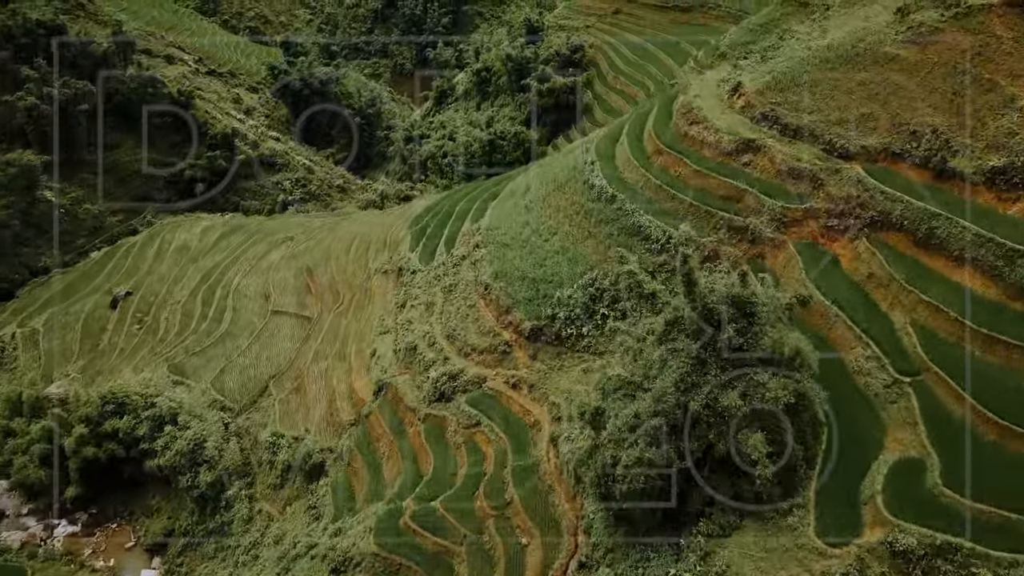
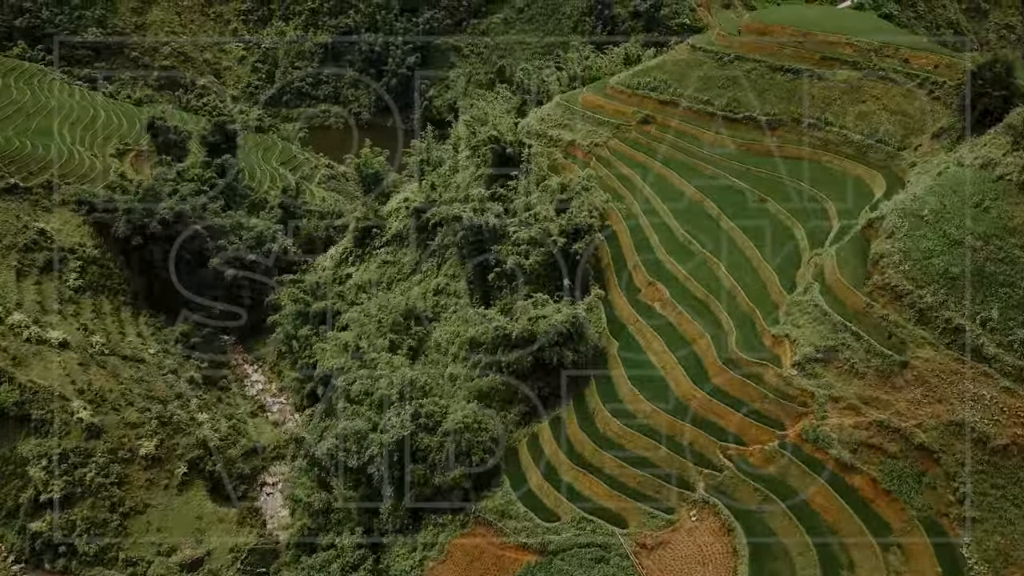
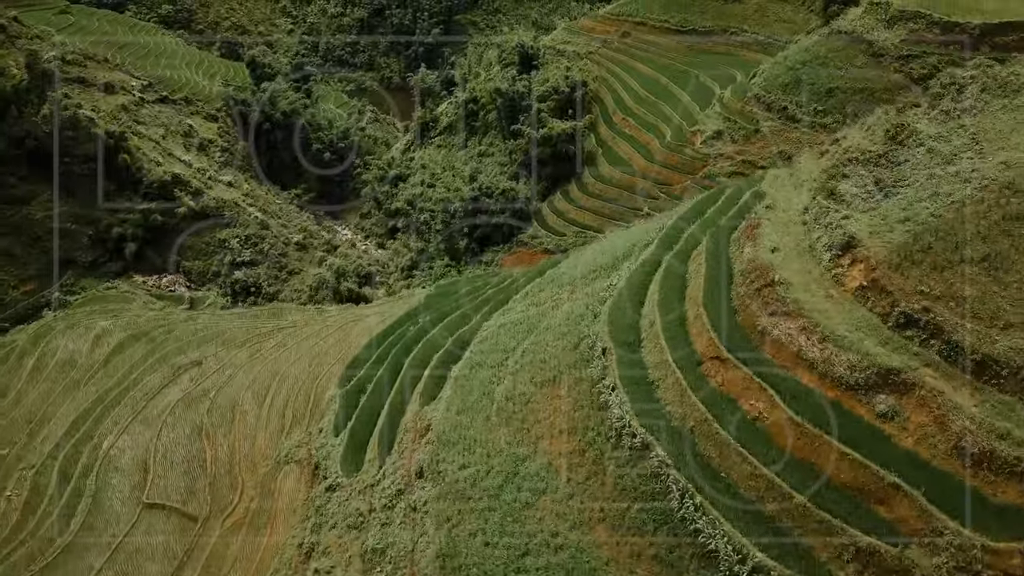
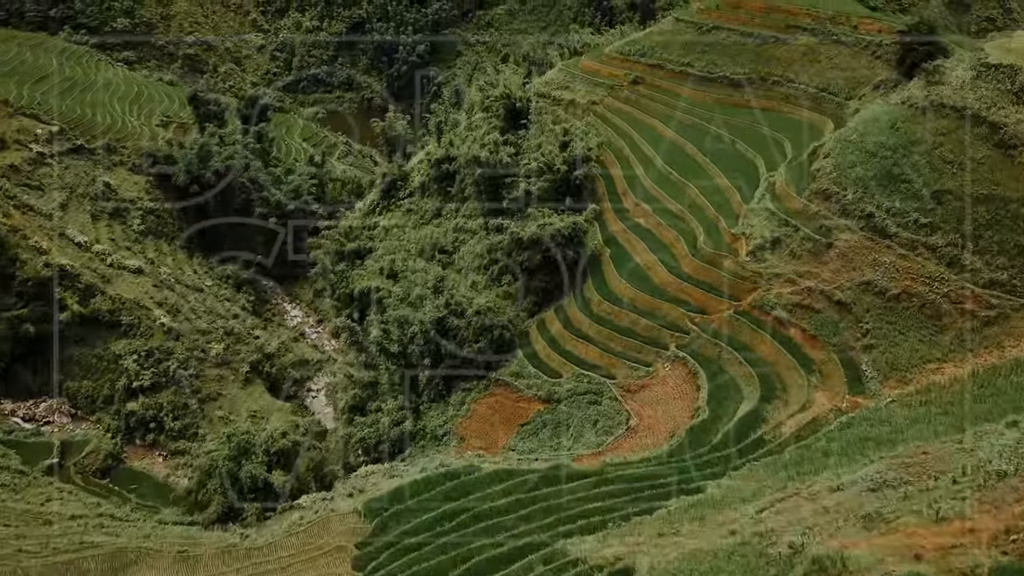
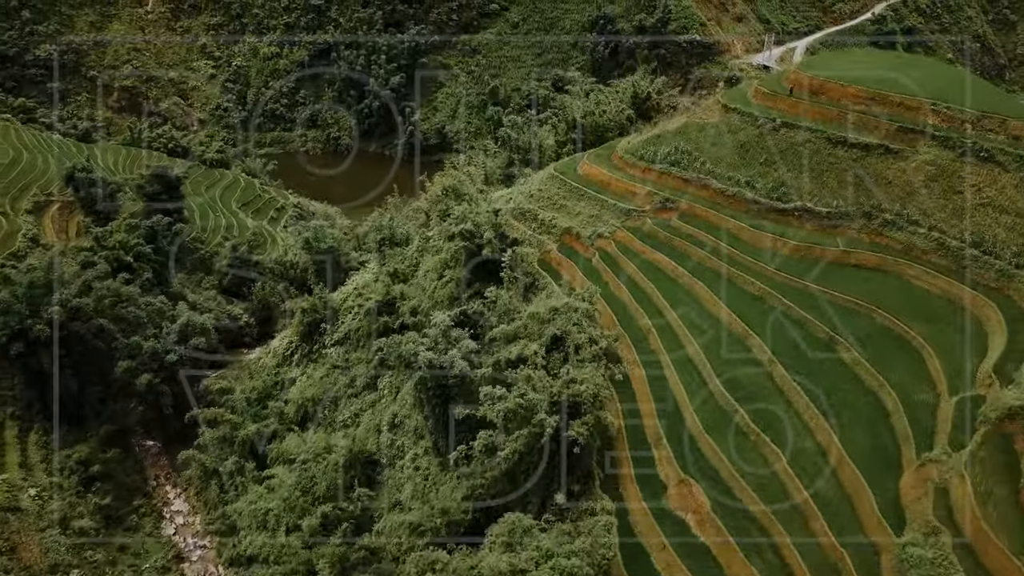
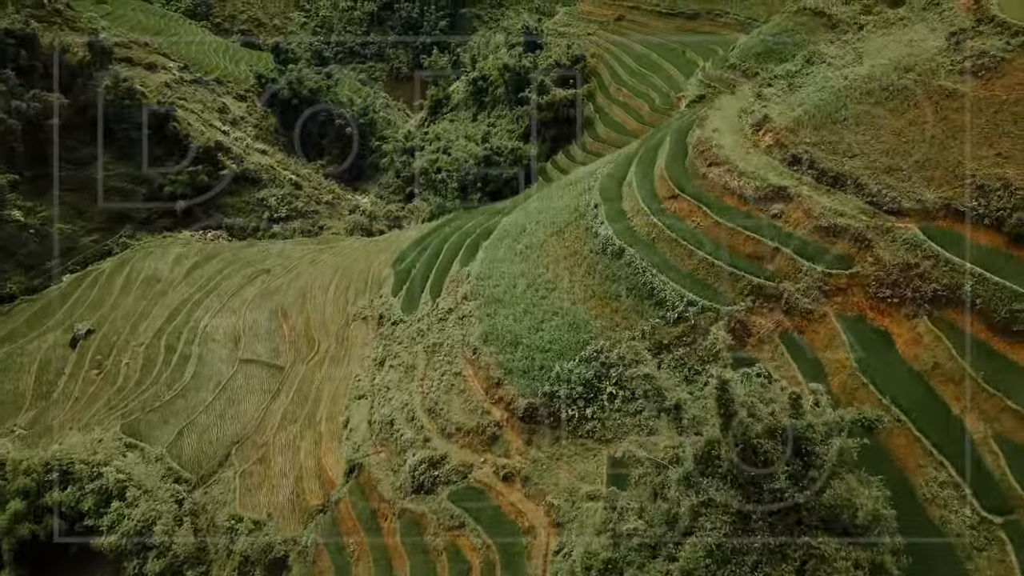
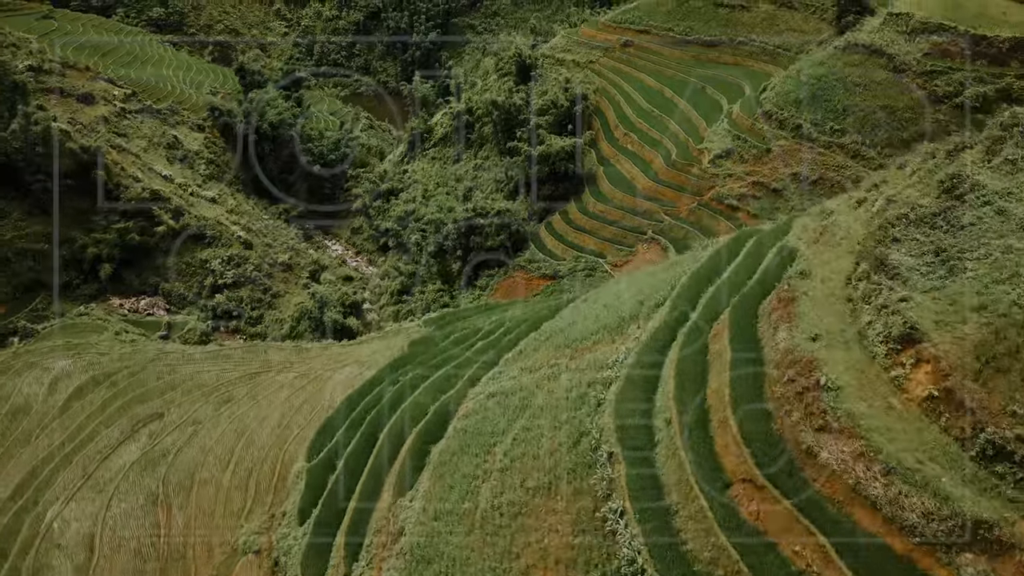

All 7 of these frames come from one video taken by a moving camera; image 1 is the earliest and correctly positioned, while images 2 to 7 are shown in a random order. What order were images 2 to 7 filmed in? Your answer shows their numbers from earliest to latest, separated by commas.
6, 3, 7, 4, 2, 5
